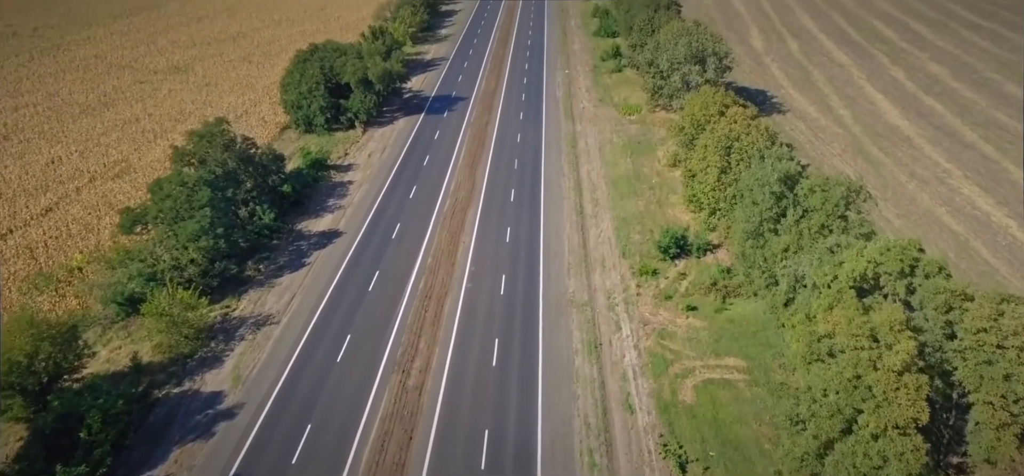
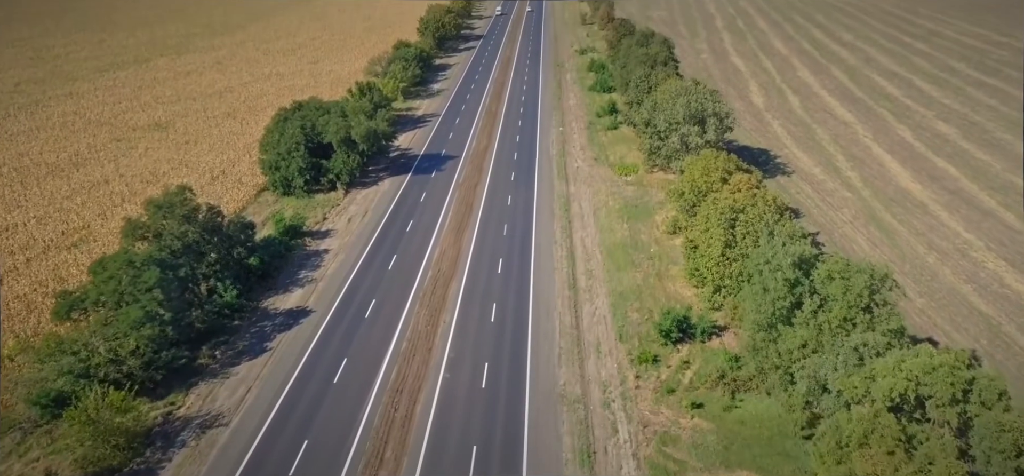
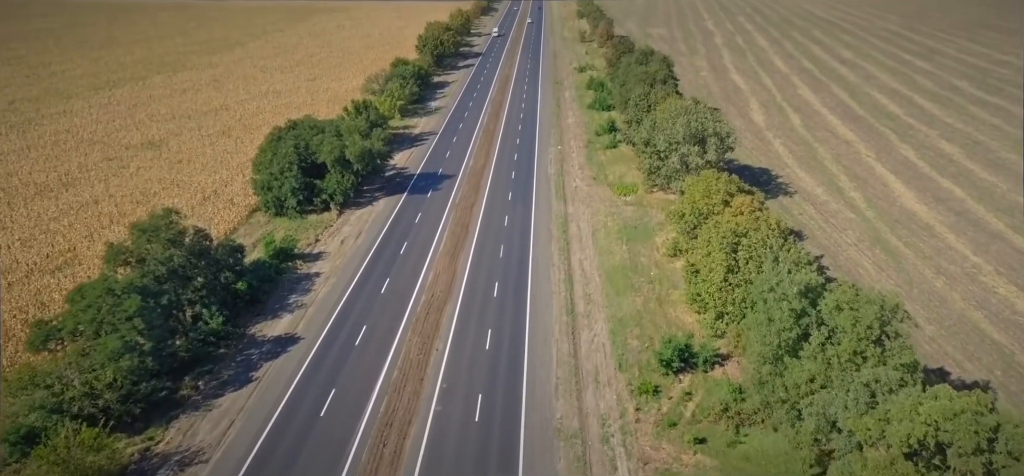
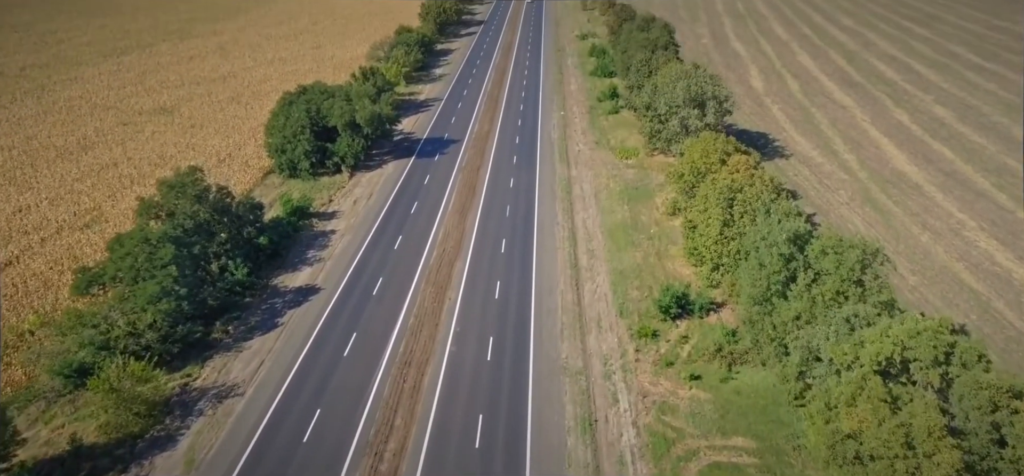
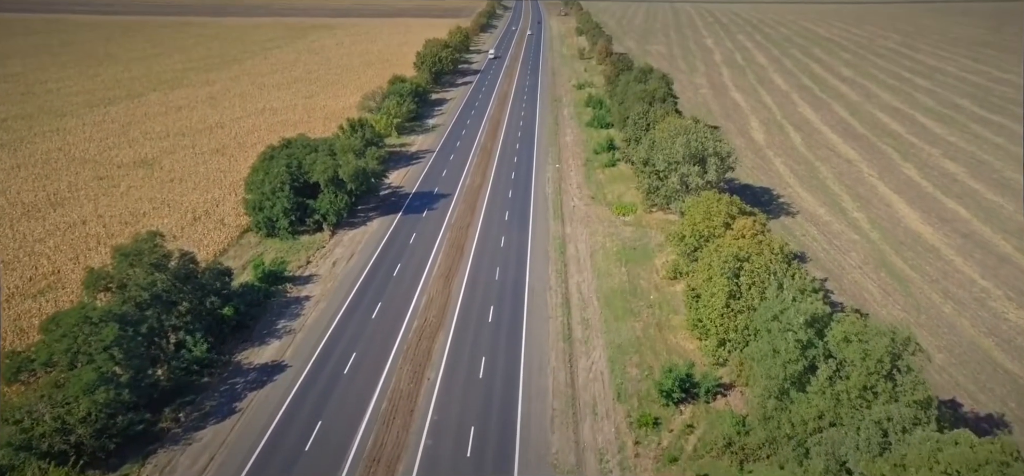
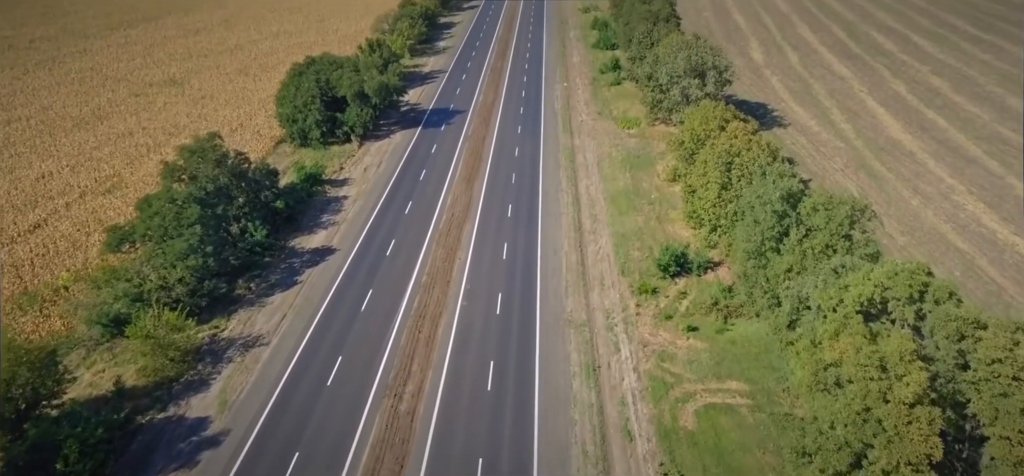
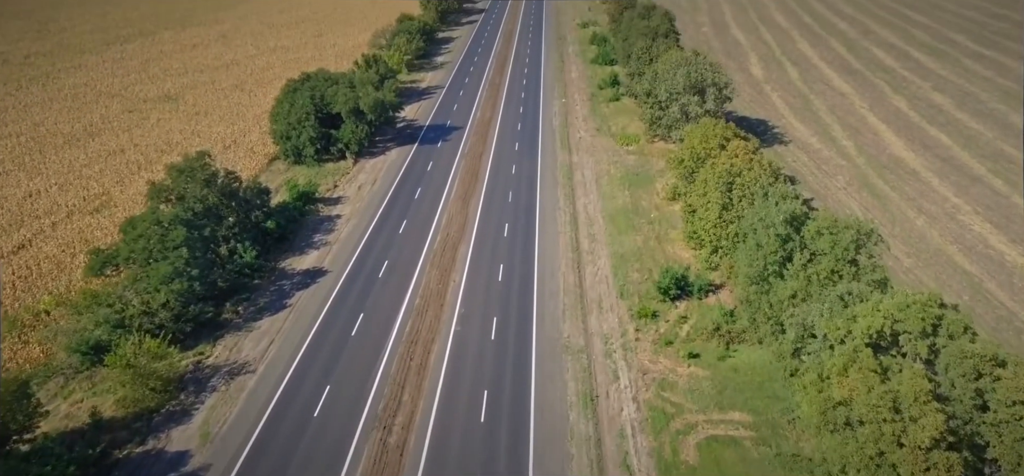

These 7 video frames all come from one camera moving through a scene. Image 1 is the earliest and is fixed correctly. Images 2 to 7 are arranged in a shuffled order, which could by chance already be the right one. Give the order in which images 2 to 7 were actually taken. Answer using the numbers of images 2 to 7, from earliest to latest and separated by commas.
6, 7, 4, 2, 3, 5
